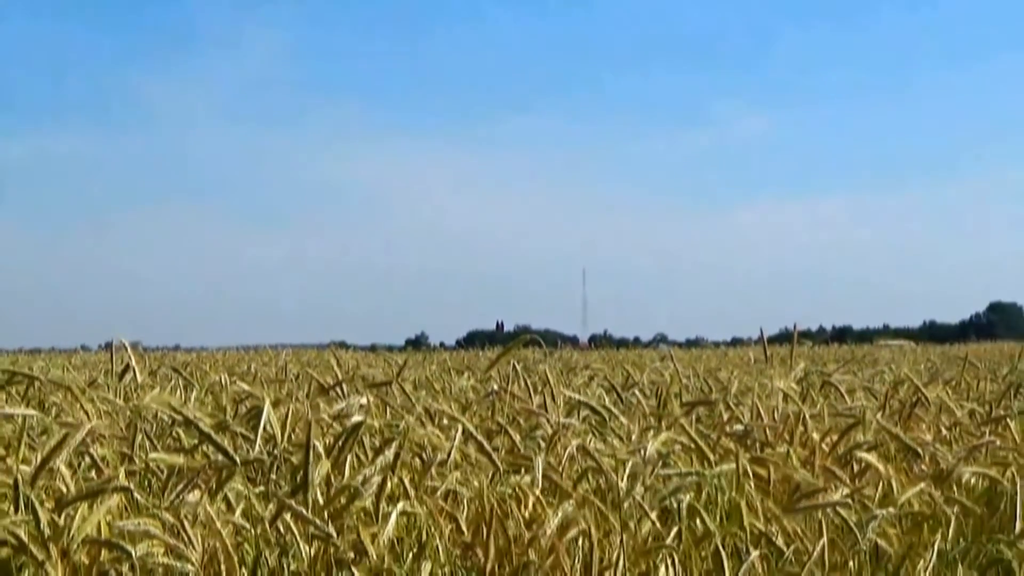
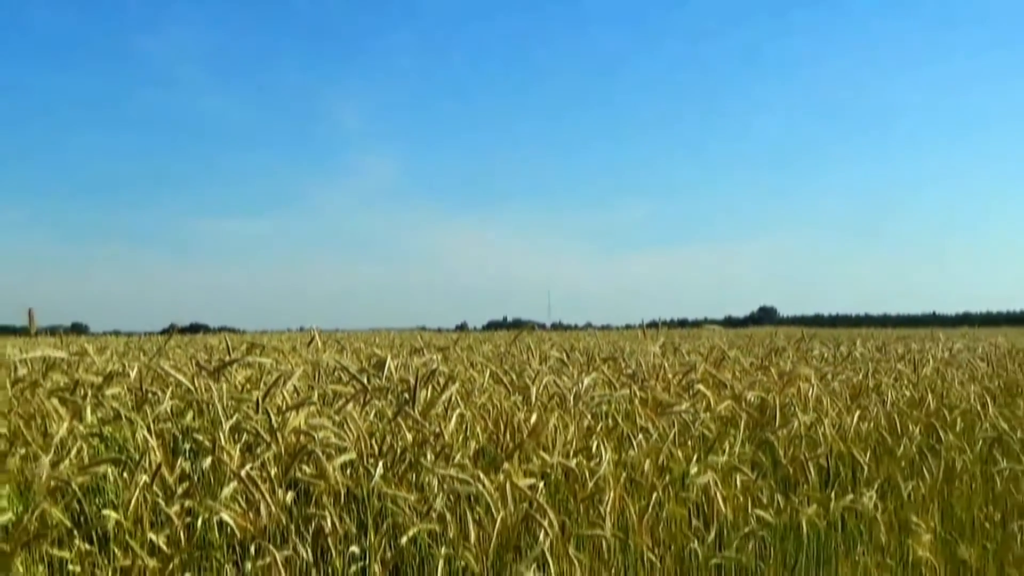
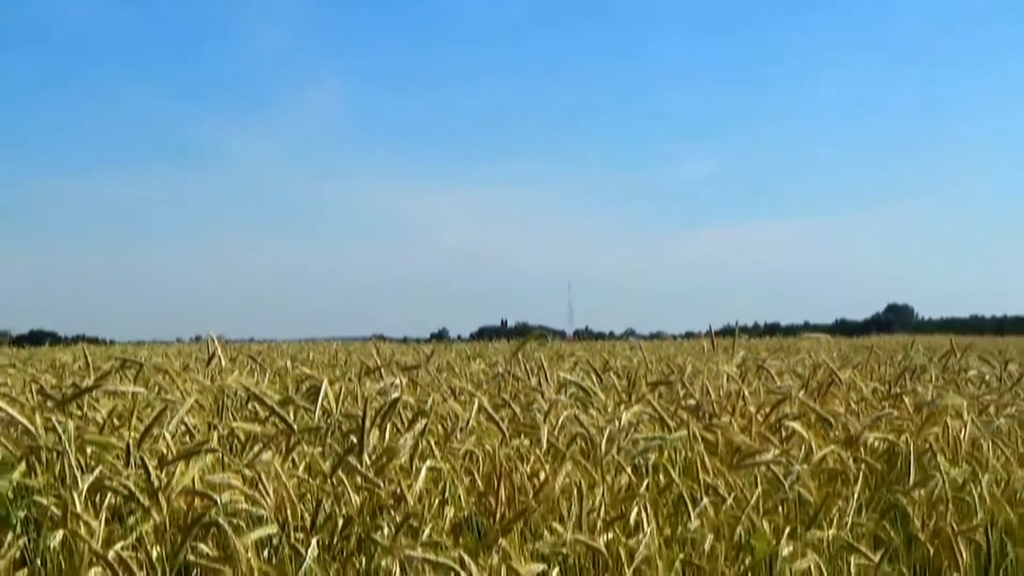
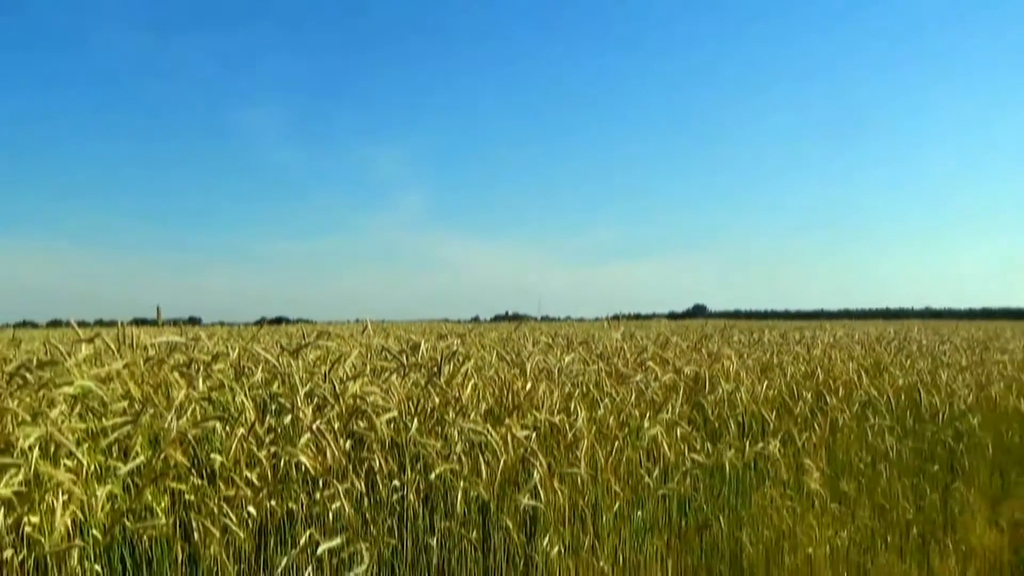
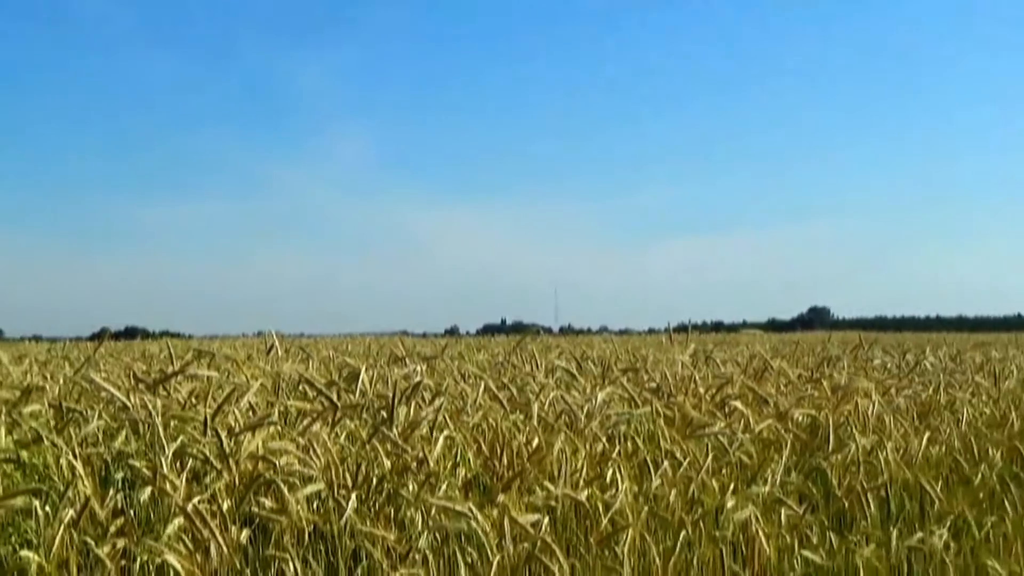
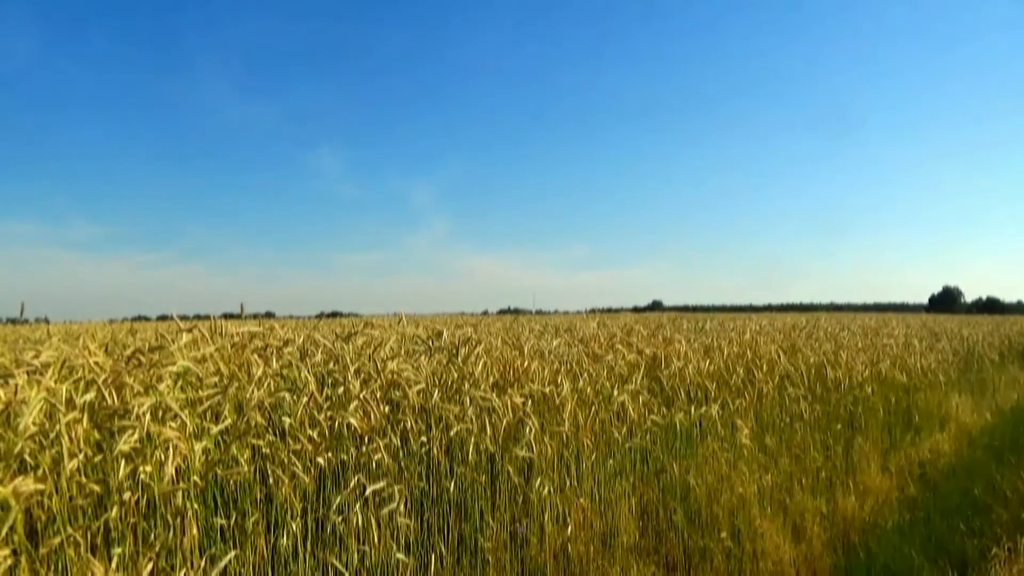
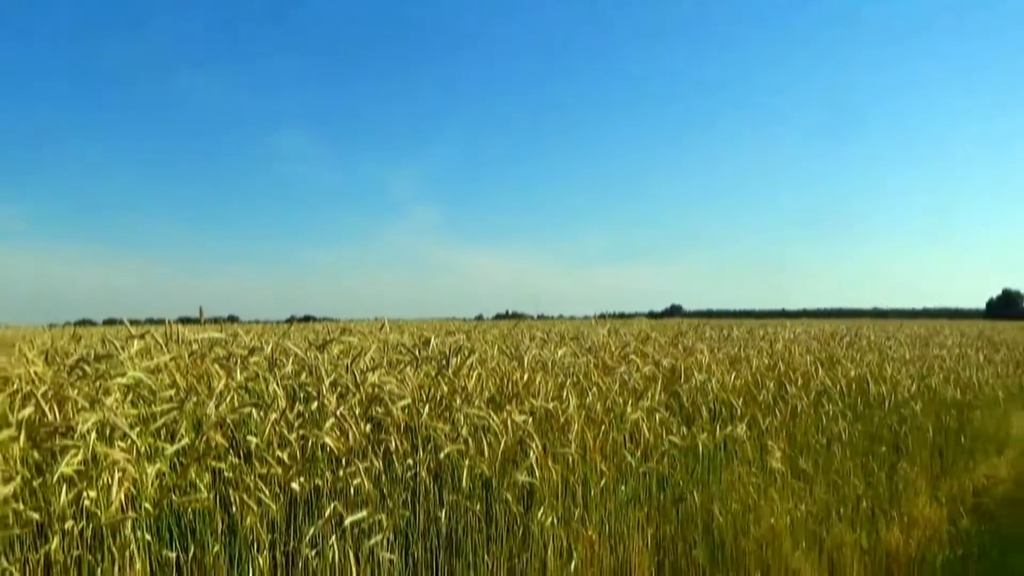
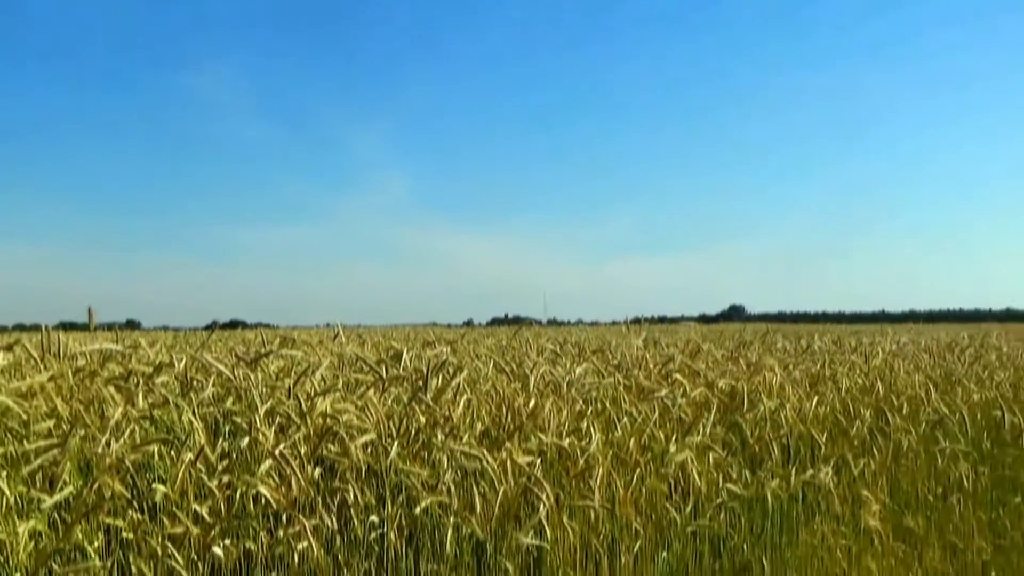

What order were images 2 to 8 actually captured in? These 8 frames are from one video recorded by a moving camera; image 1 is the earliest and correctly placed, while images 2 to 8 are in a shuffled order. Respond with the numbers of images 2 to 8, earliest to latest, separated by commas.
3, 5, 2, 8, 4, 7, 6
